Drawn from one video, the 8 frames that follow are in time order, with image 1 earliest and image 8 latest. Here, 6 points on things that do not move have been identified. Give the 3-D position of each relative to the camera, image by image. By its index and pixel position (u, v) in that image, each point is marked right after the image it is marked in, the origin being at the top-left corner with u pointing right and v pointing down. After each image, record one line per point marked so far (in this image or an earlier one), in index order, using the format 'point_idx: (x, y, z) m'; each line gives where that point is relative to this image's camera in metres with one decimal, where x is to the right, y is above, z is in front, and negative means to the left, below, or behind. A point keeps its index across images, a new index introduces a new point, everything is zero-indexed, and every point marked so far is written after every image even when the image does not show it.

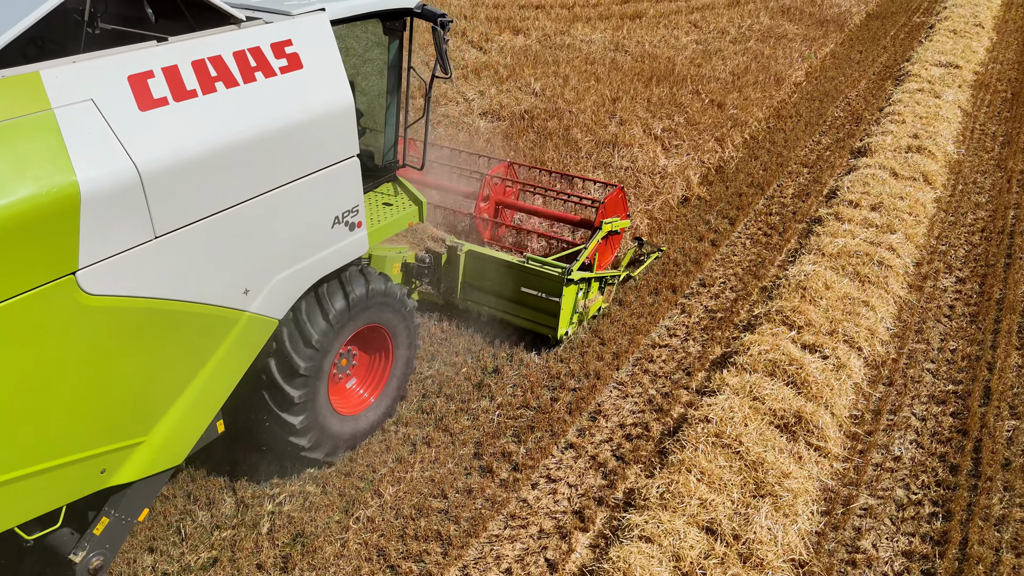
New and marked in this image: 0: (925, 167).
0: (+3.8, +1.1, +6.9) m
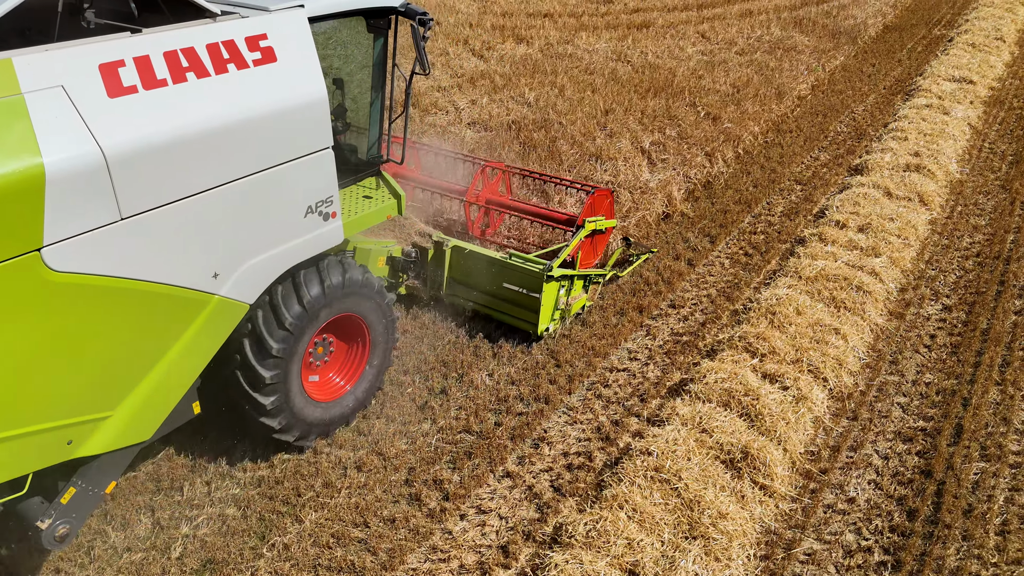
0: (+3.6, +0.9, +6.6) m
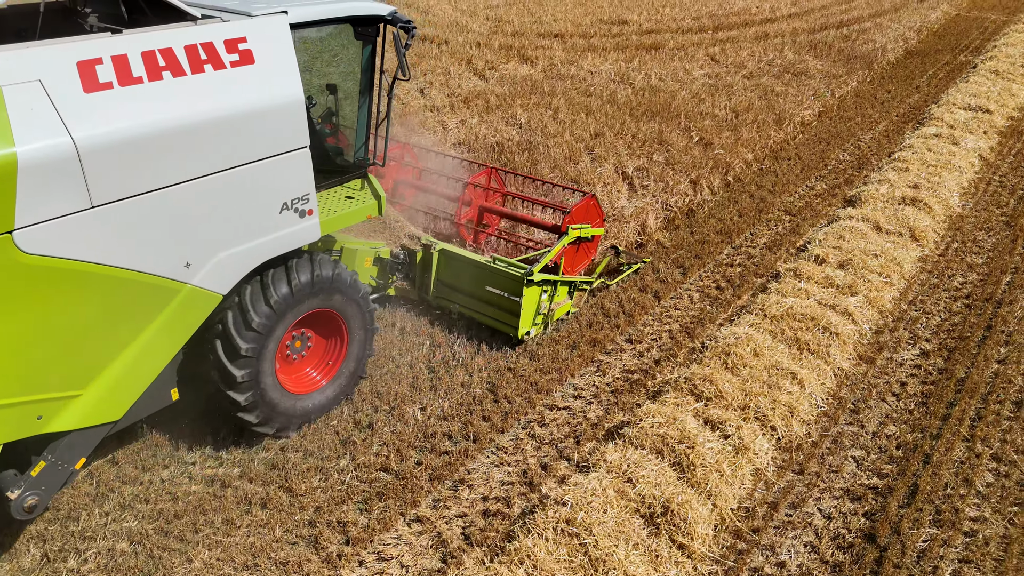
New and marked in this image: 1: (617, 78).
0: (+3.3, +0.5, +6.3) m
1: (+1.4, +2.8, +10.0) m
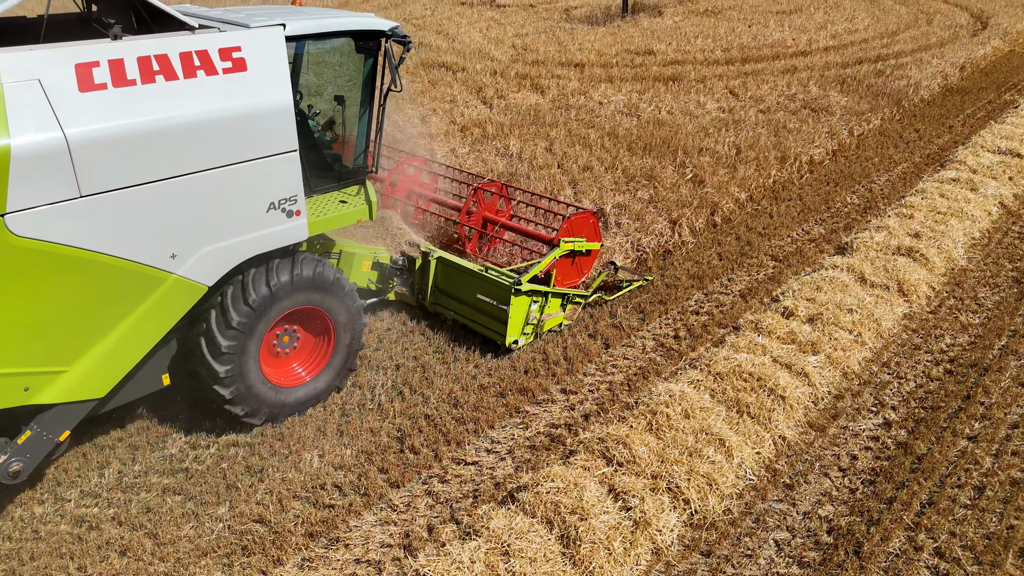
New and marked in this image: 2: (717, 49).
0: (+3.0, +0.1, +5.8) m
1: (+1.5, +2.3, +9.7) m
2: (+3.6, +4.2, +13.3) m
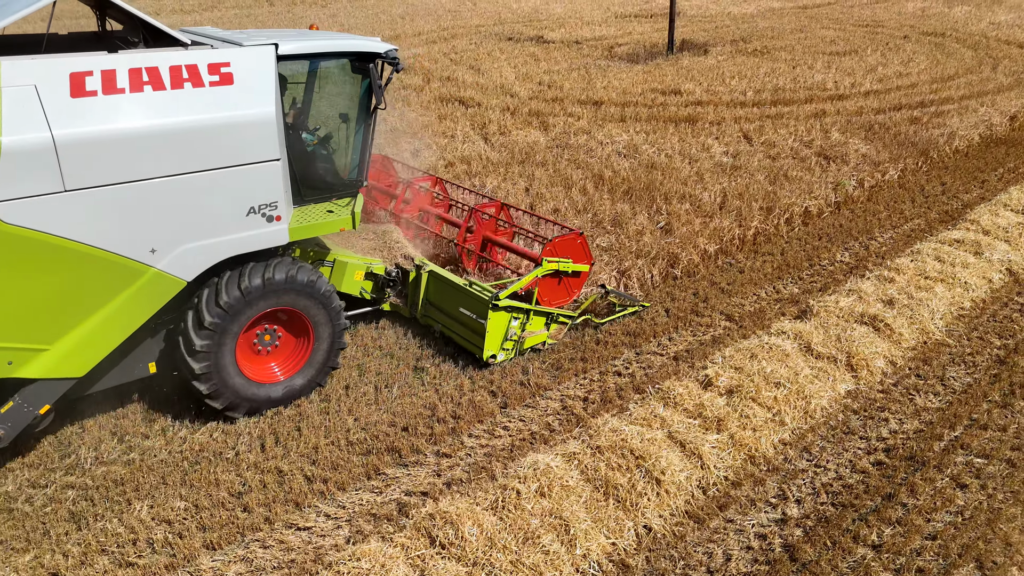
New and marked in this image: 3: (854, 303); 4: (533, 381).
0: (+2.4, -0.4, +5.2) m
1: (+1.4, +1.7, +9.3) m
2: (+4.0, +3.3, +12.8) m
3: (+2.6, -0.1, +5.7) m
4: (+0.1, -0.6, +5.0) m
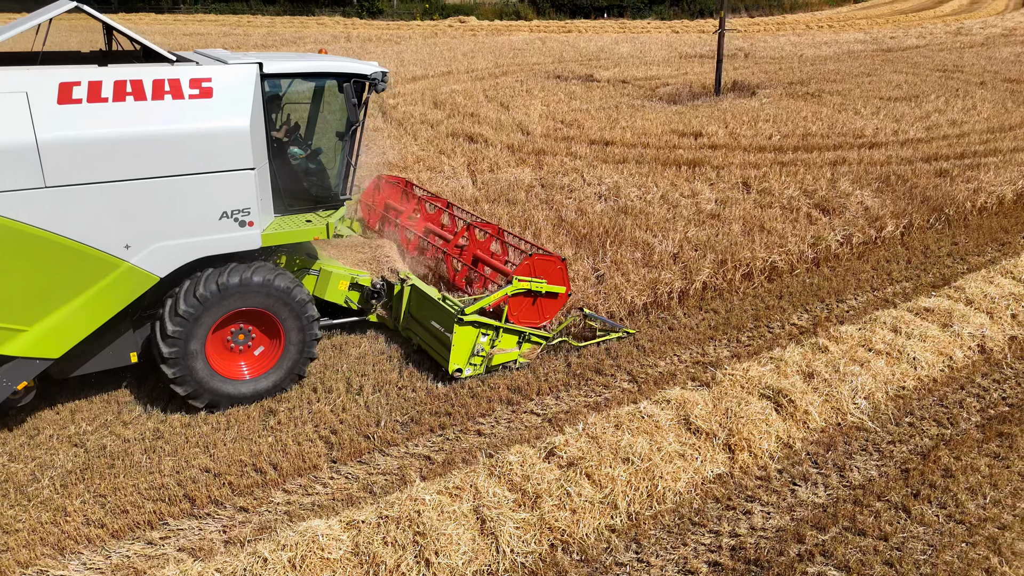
0: (+1.5, -0.8, +4.5) m
1: (+1.1, +1.1, +8.9) m
2: (+4.2, +2.4, +12.1) m
3: (+1.7, -0.6, +5.1) m
4: (-0.8, -0.9, +4.6) m
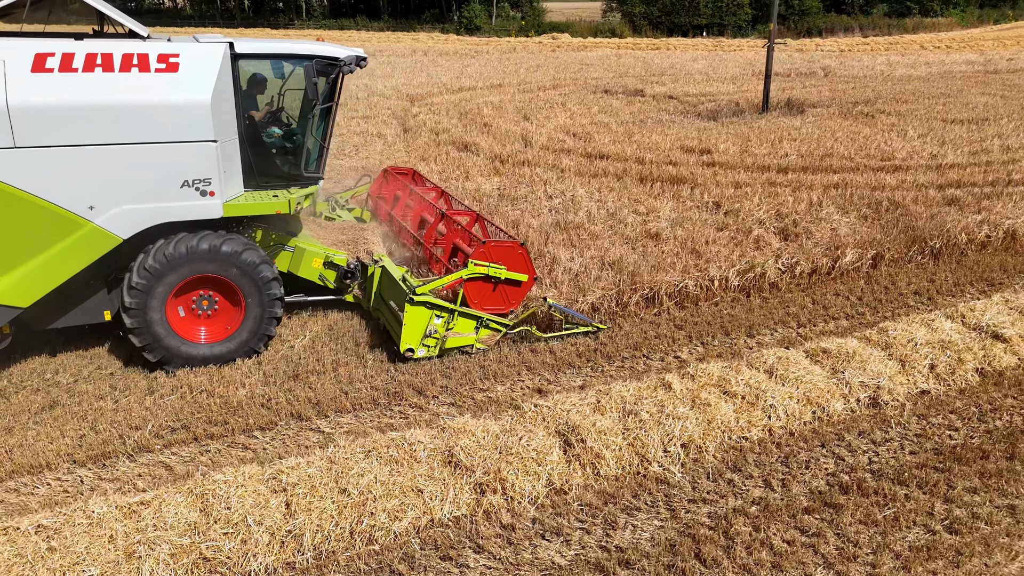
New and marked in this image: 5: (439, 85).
0: (+0.1, -0.9, +4.0) m
1: (+0.5, +0.9, +8.4) m
2: (+4.1, +1.9, +11.1) m
3: (+0.5, -0.7, +4.5) m
4: (-2.1, -0.9, +4.4) m
5: (-1.9, +5.2, +19.4) m
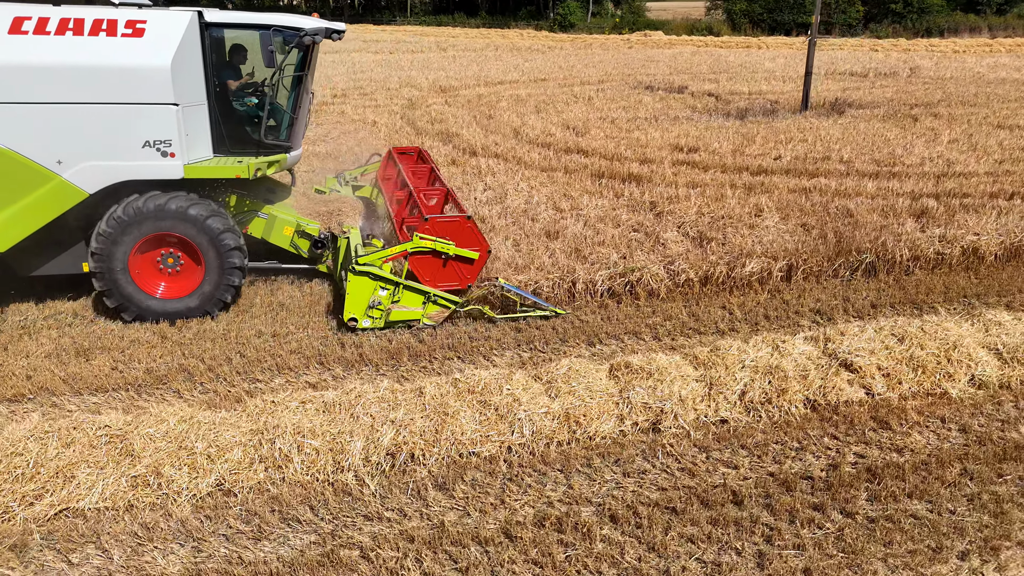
0: (-1.5, -0.8, +3.7) m
1: (-0.4, +0.9, +8.0) m
2: (+3.7, +1.8, +10.1) m
3: (-1.0, -0.7, +4.2) m
4: (-3.6, -0.7, +4.5) m
5: (-0.8, +5.3, +19.2) m
